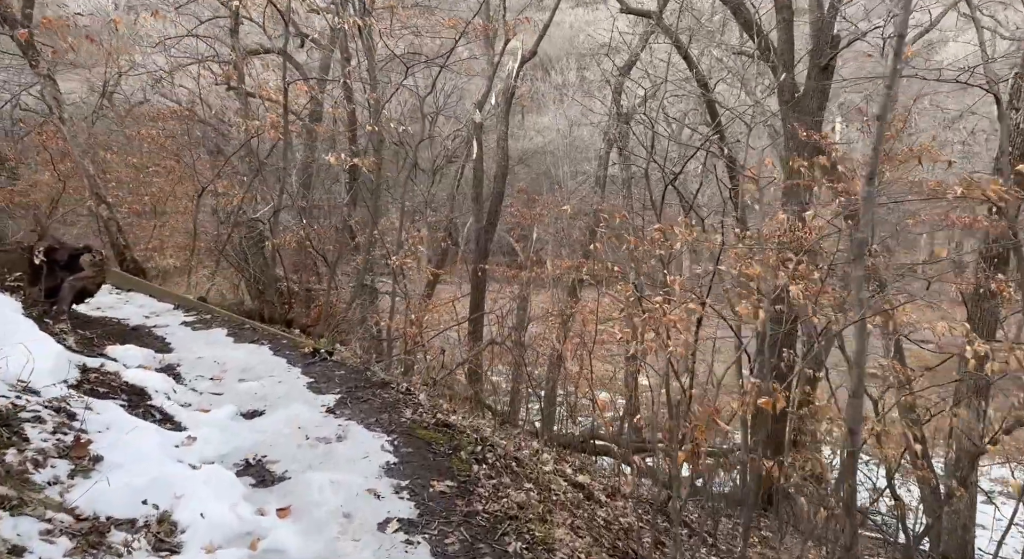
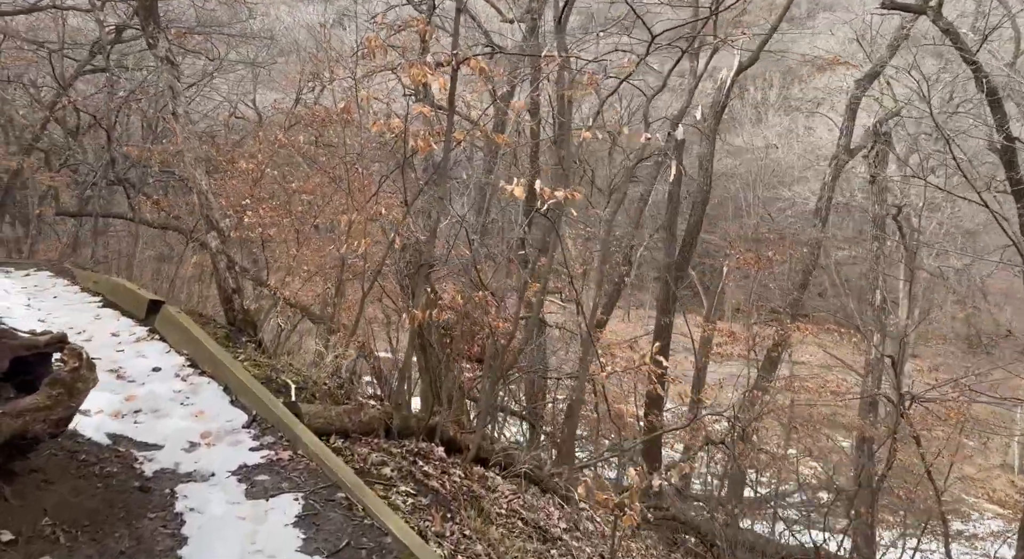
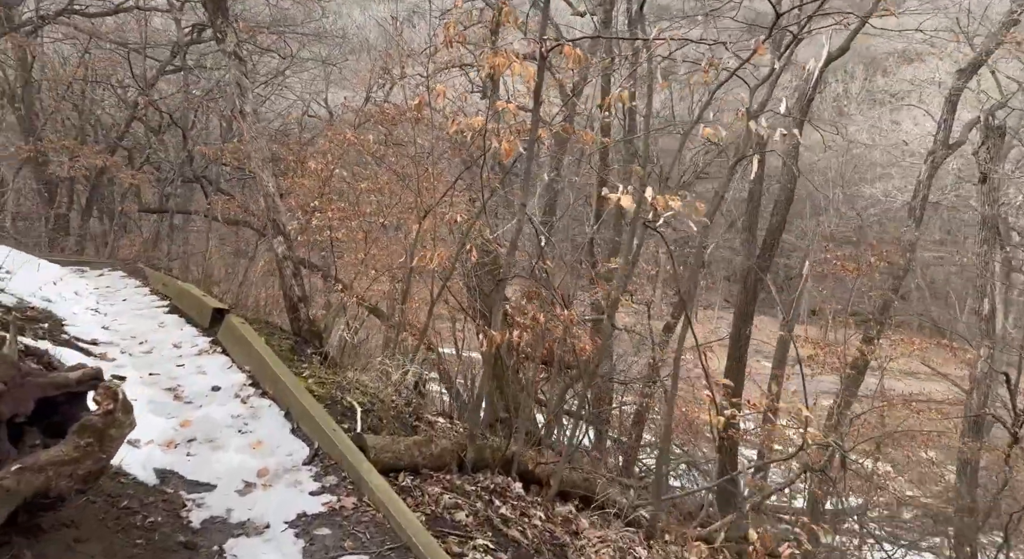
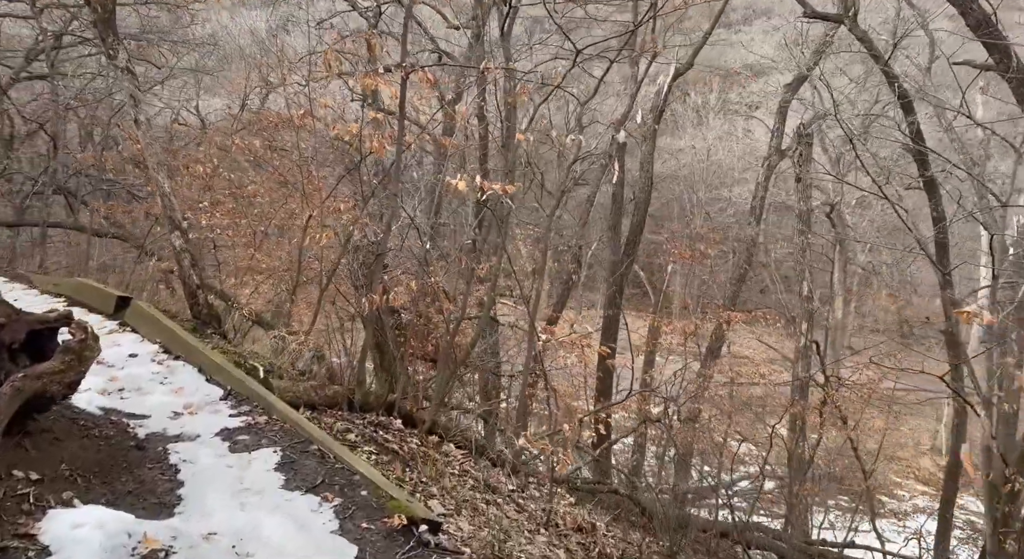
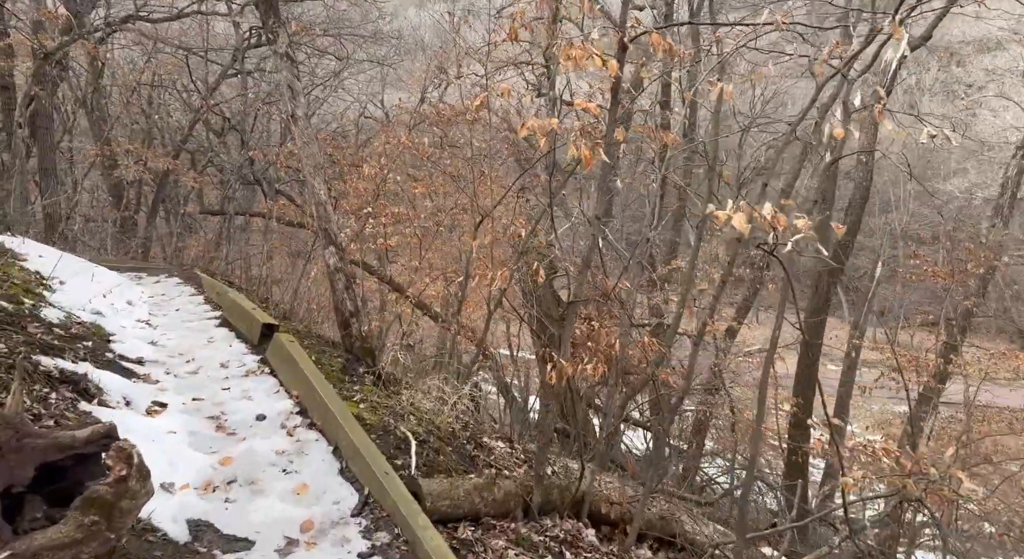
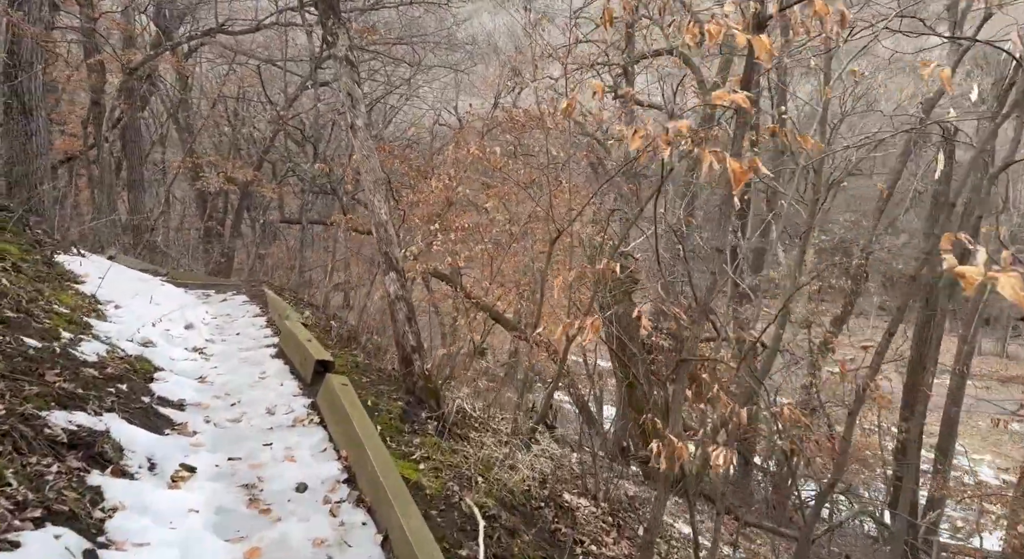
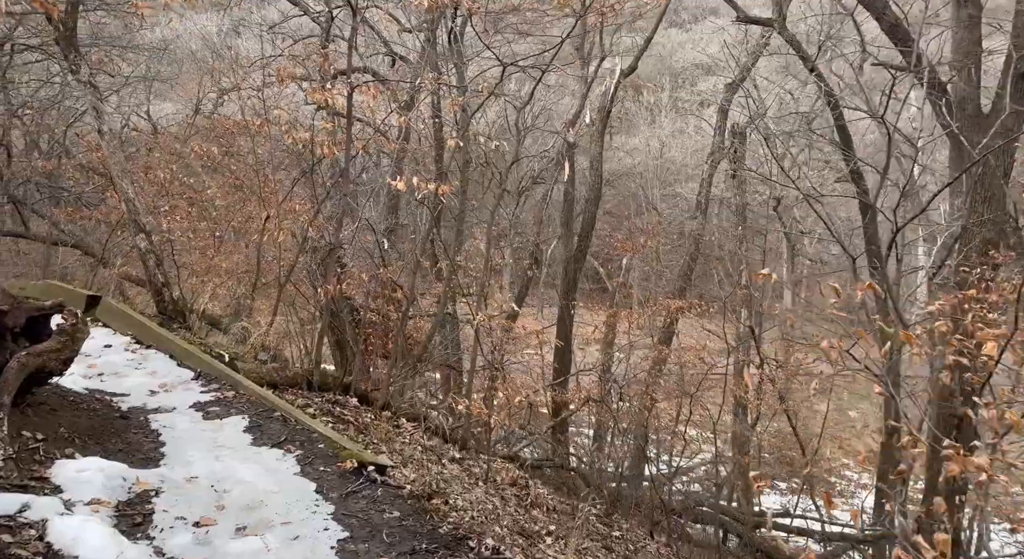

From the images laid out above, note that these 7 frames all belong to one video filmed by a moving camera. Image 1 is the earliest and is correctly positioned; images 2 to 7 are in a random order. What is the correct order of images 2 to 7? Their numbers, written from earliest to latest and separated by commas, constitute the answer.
7, 4, 2, 3, 5, 6
